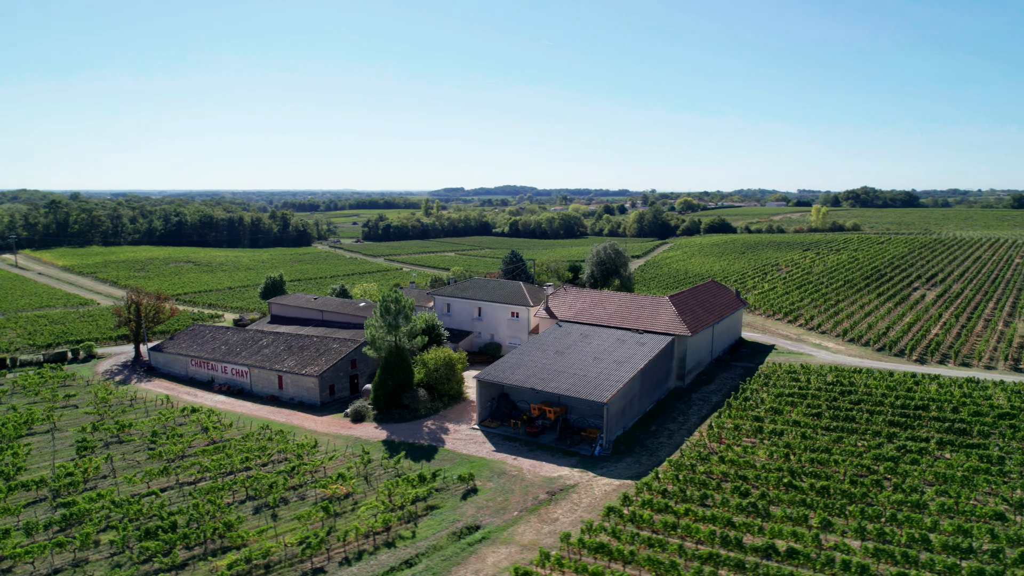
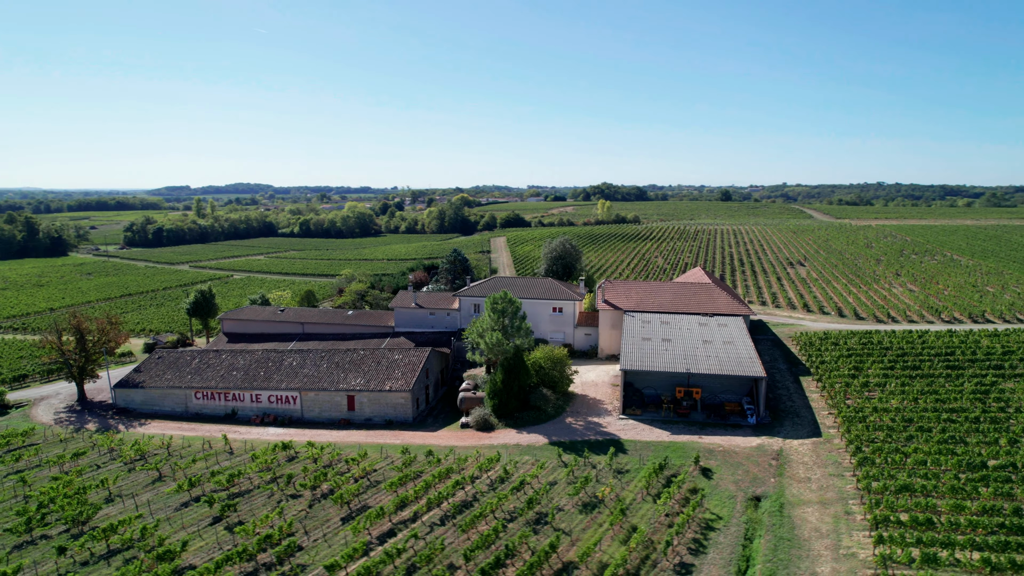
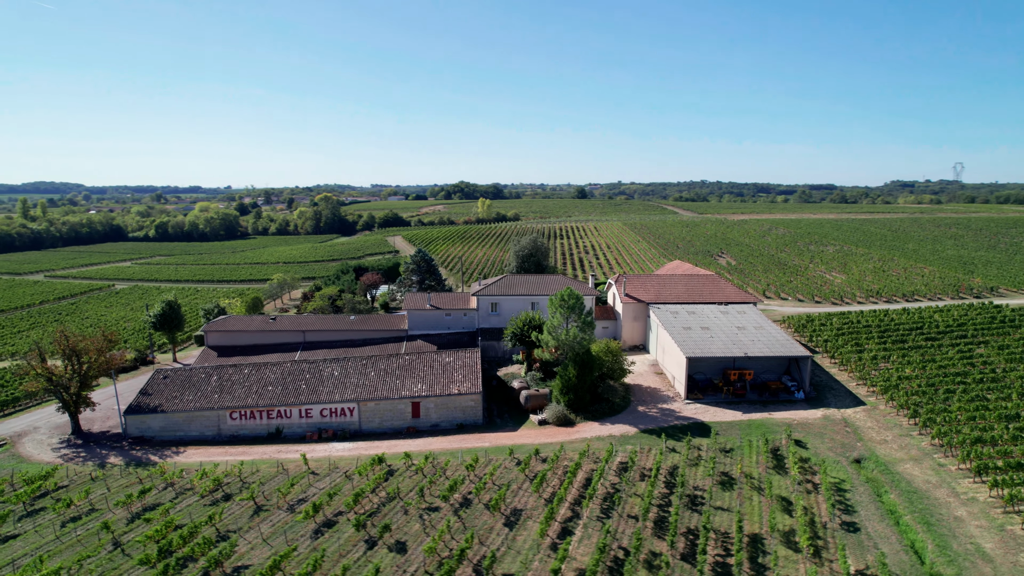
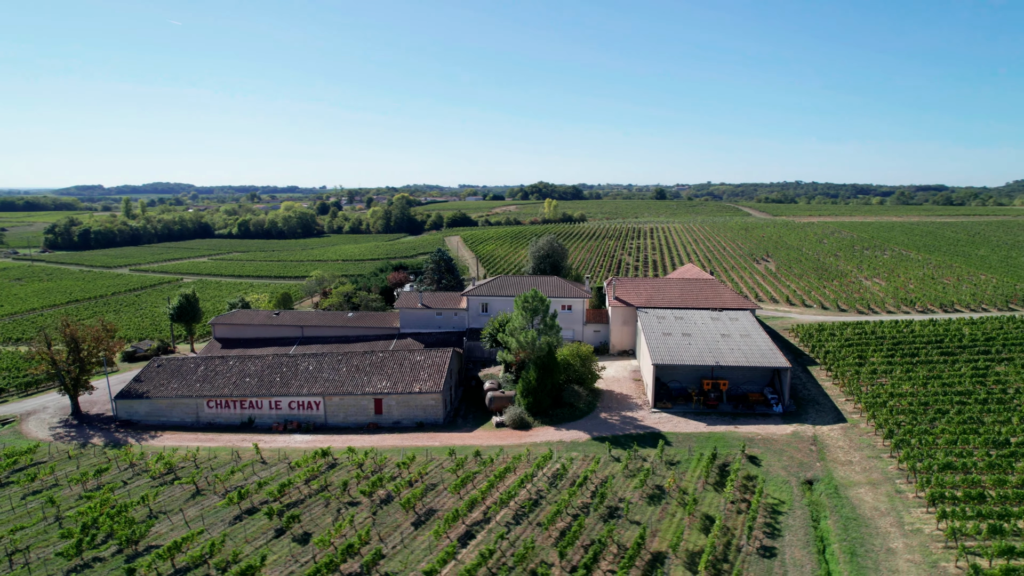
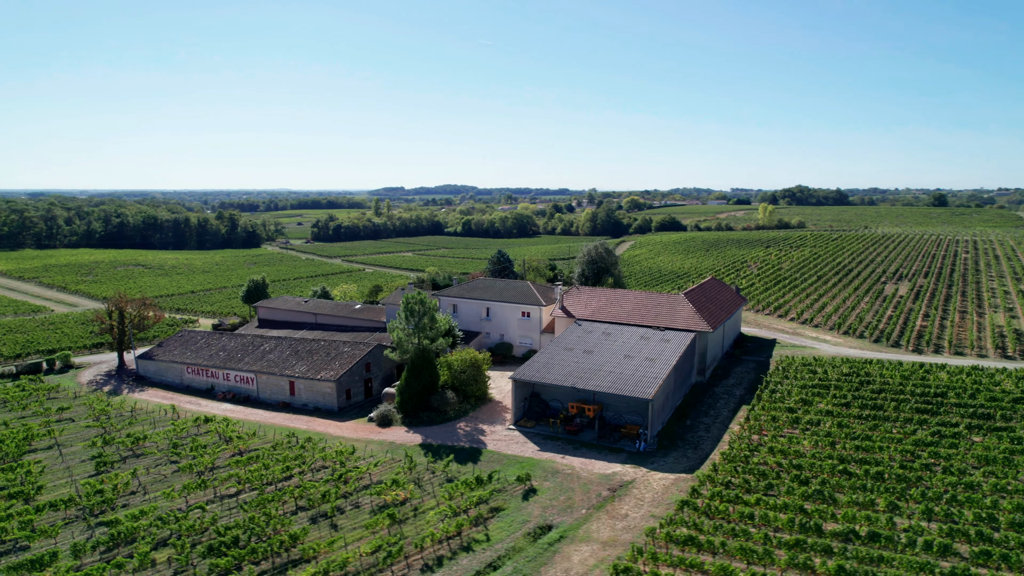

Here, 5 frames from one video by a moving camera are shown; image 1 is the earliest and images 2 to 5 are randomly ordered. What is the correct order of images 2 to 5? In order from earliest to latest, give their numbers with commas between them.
5, 2, 4, 3
